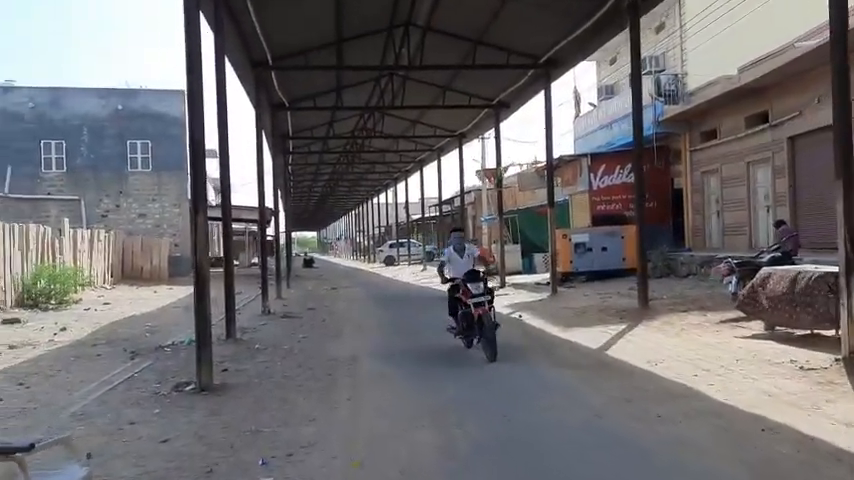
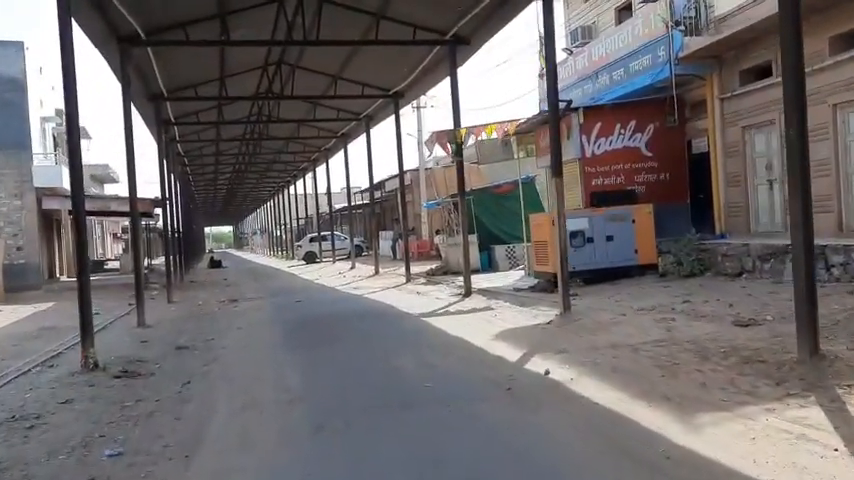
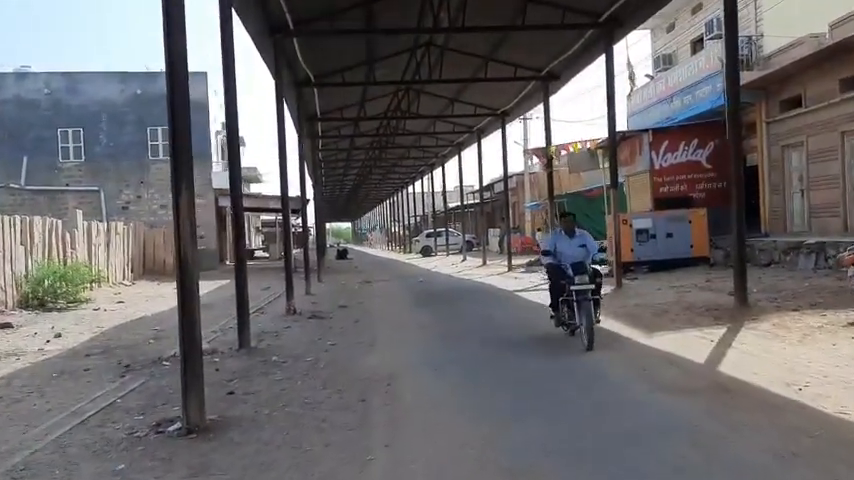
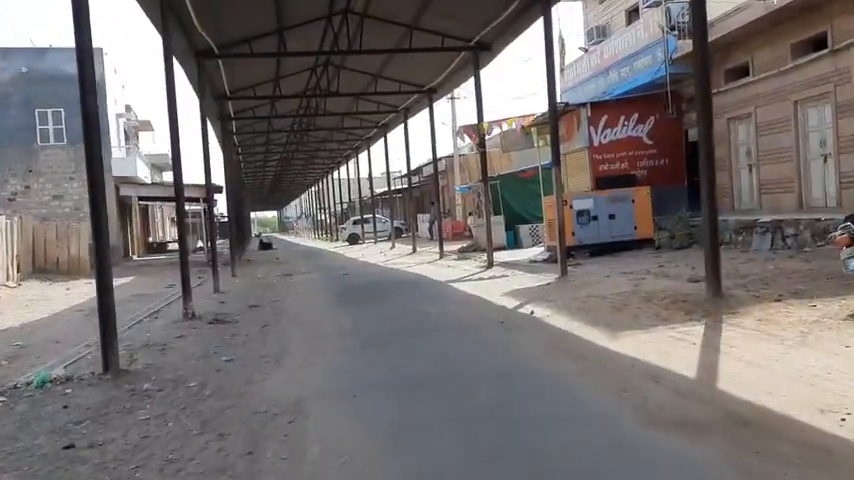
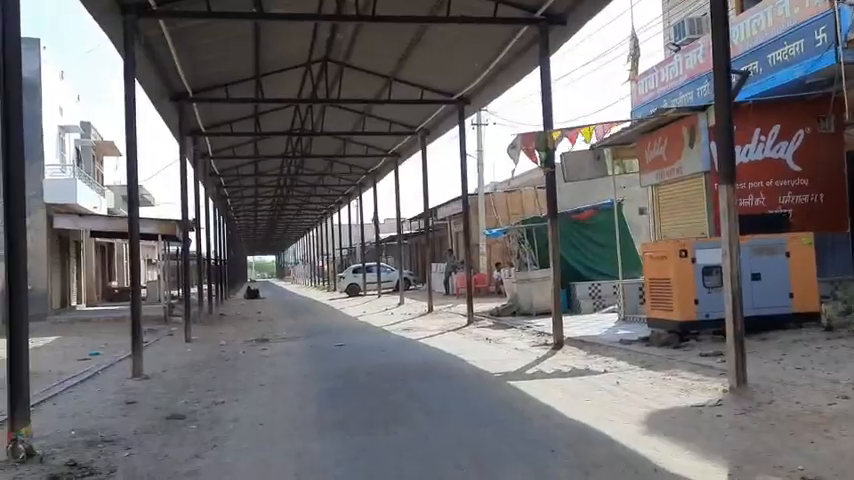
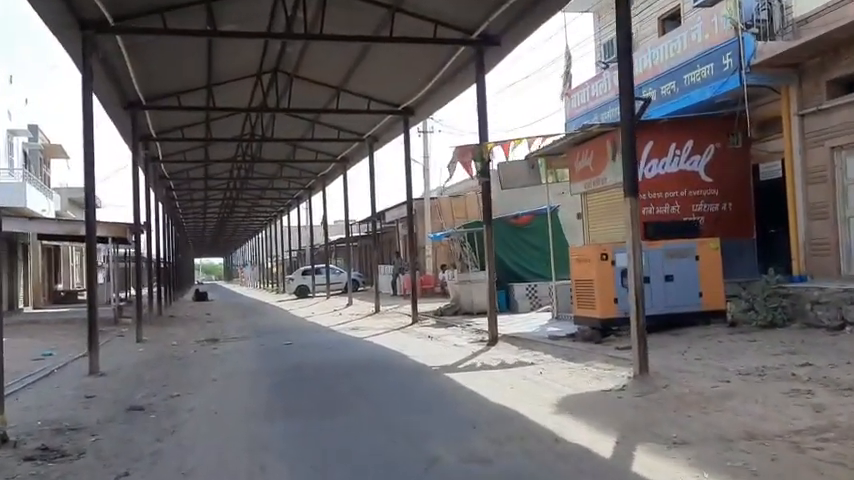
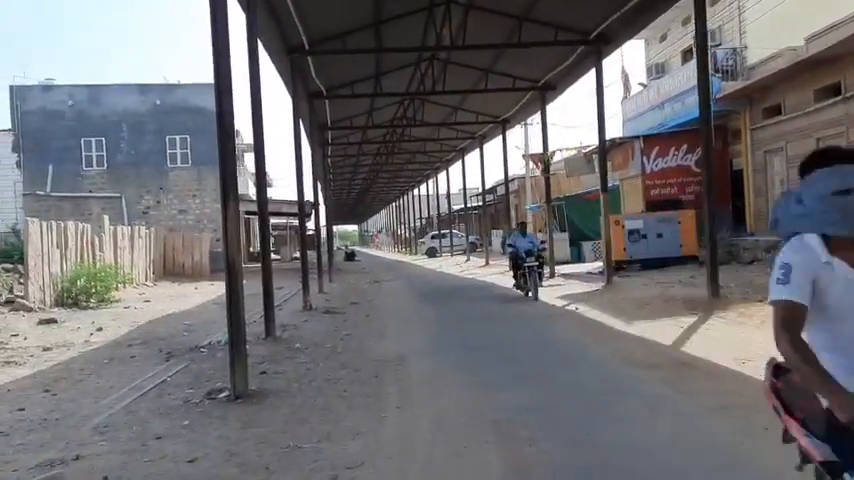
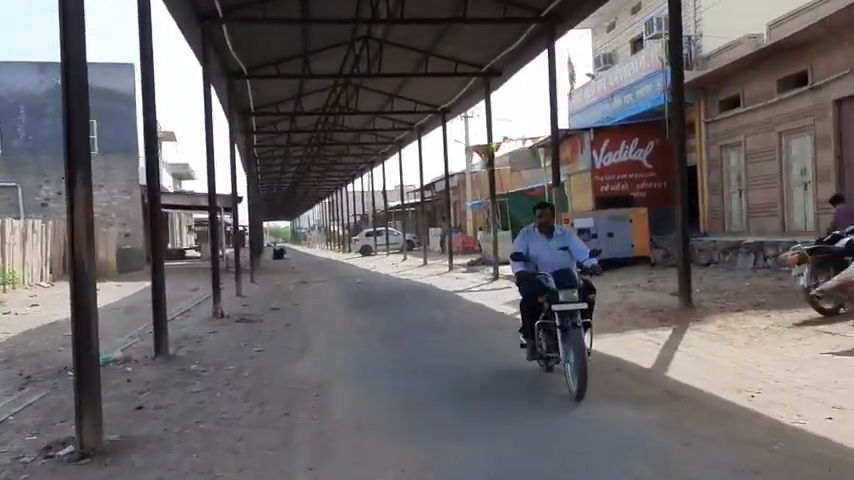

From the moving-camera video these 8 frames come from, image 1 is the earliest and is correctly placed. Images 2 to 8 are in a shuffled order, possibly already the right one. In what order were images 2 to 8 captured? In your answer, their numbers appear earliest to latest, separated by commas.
7, 3, 8, 4, 2, 6, 5
